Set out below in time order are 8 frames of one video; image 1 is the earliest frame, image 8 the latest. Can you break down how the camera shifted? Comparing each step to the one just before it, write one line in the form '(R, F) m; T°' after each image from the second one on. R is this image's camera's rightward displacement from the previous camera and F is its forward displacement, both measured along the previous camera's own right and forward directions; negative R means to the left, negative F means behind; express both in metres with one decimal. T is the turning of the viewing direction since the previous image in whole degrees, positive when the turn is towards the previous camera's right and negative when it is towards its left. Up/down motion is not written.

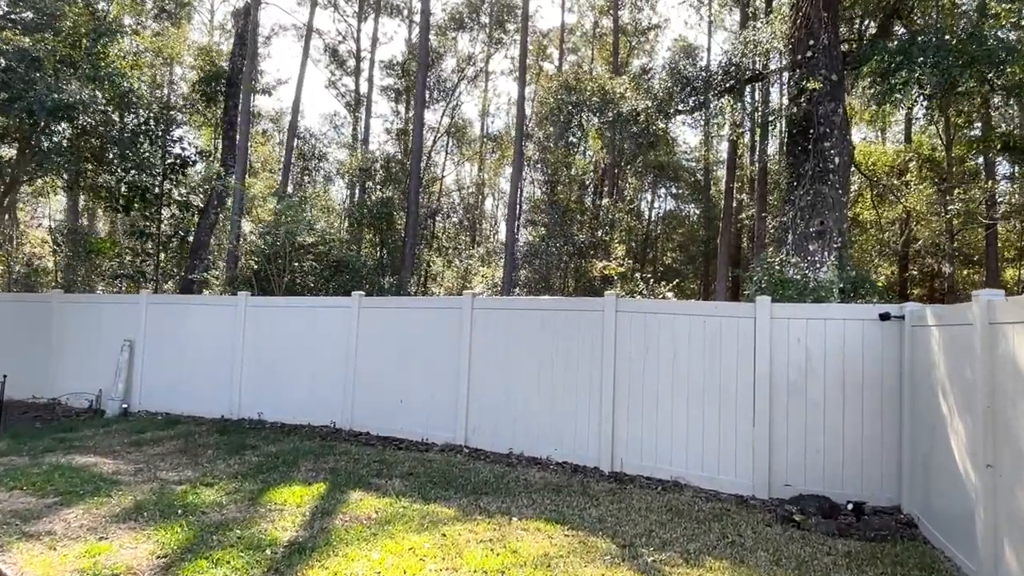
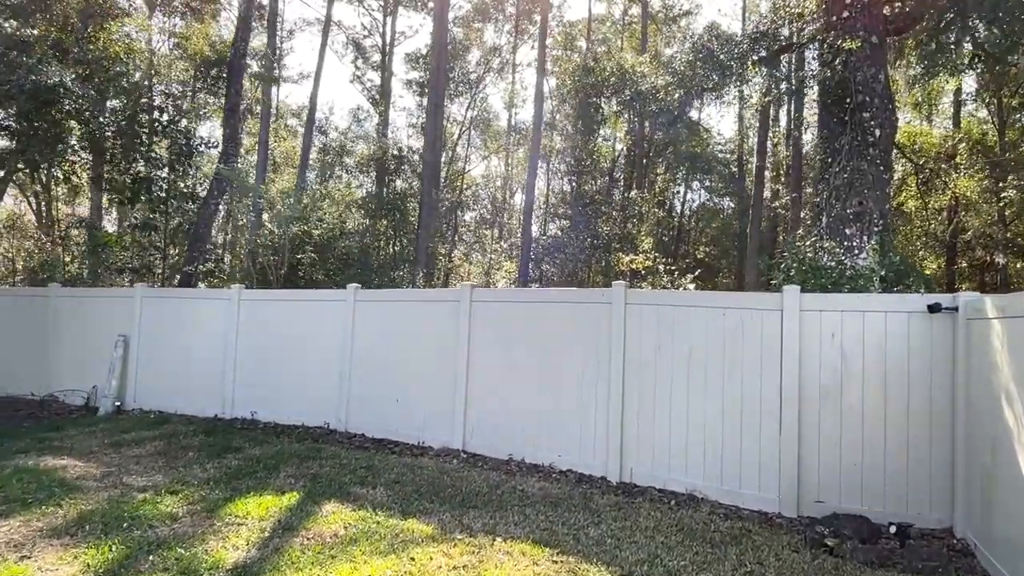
(+0.3, +0.7) m; -3°
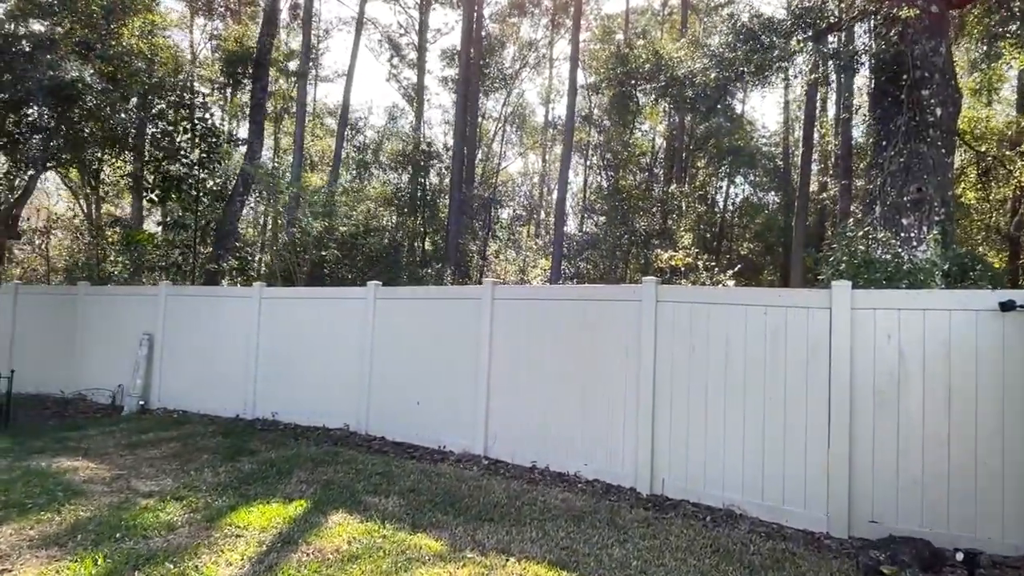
(+0.2, +0.4) m; -3°
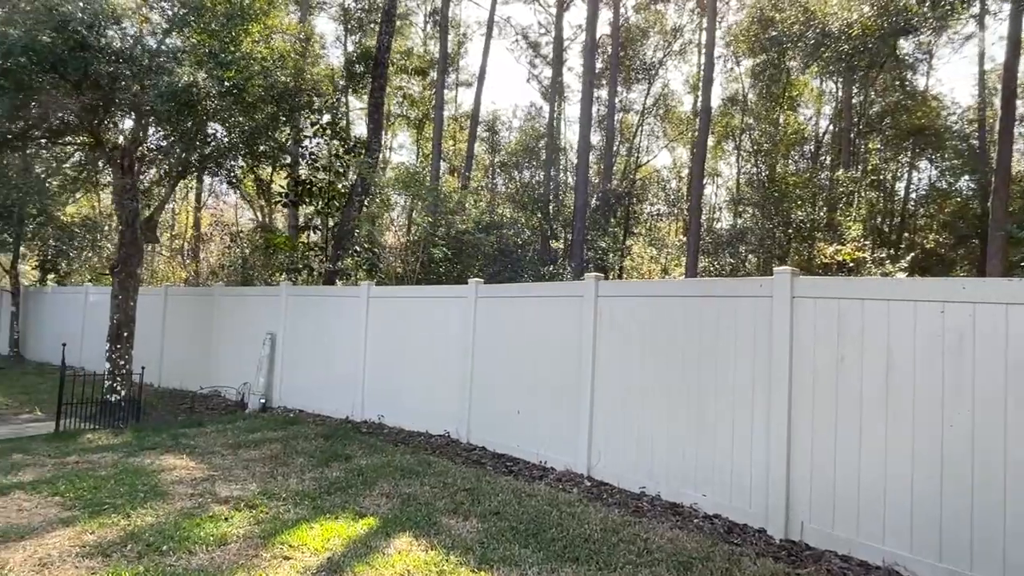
(+0.4, +0.9) m; -13°
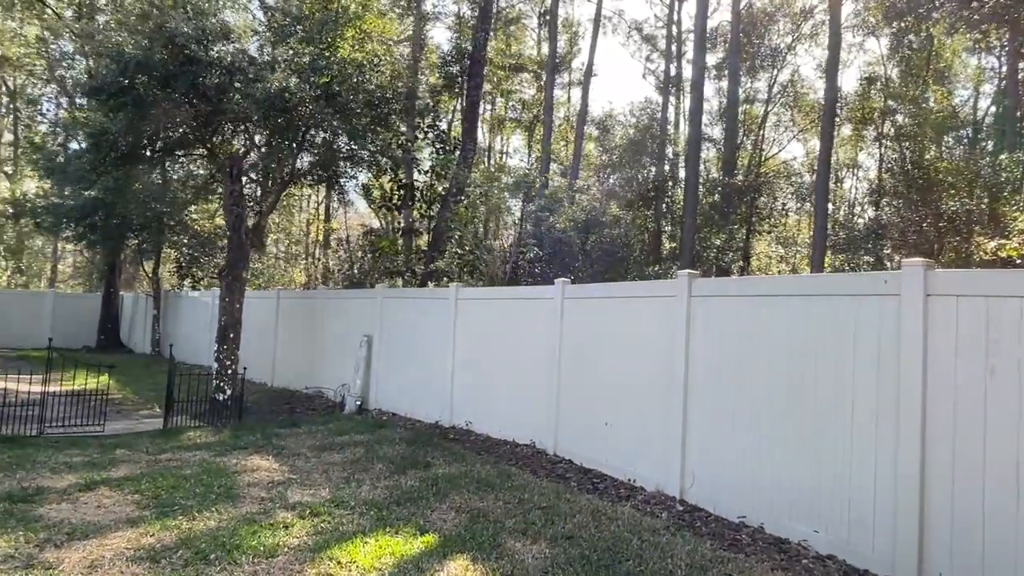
(+0.3, +0.5) m; -10°
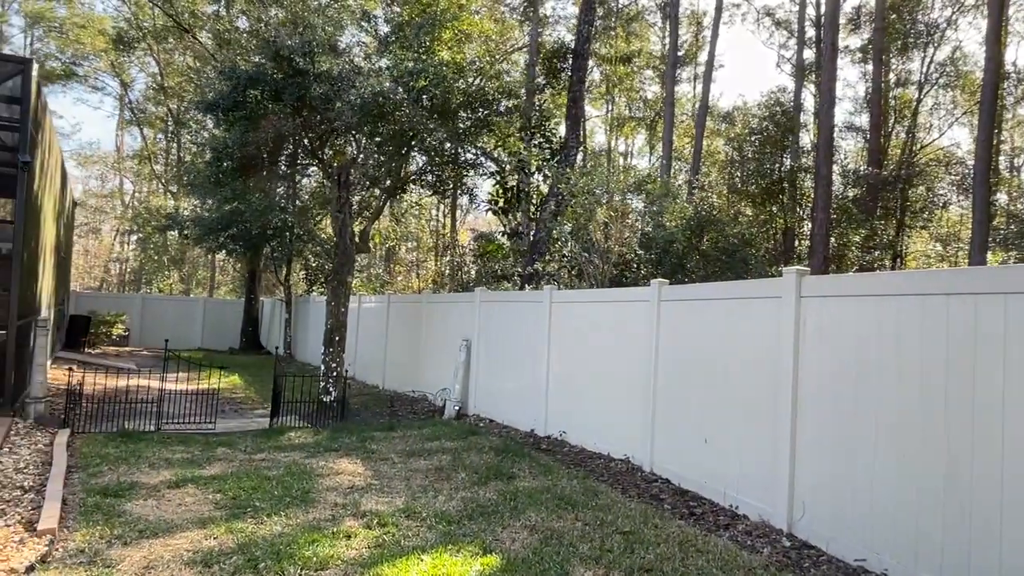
(+0.4, +0.5) m; -11°
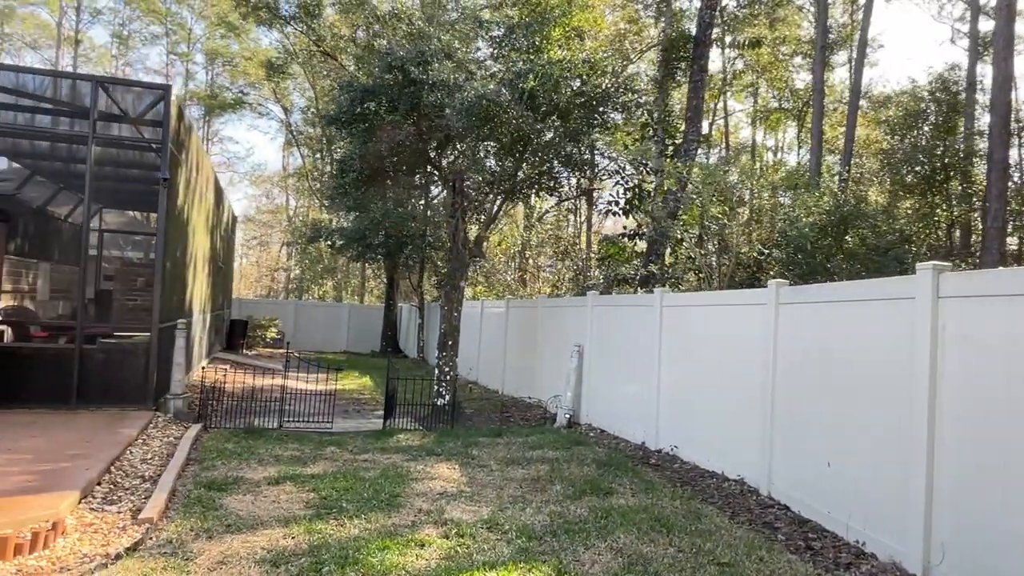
(+0.4, +0.3) m; -12°
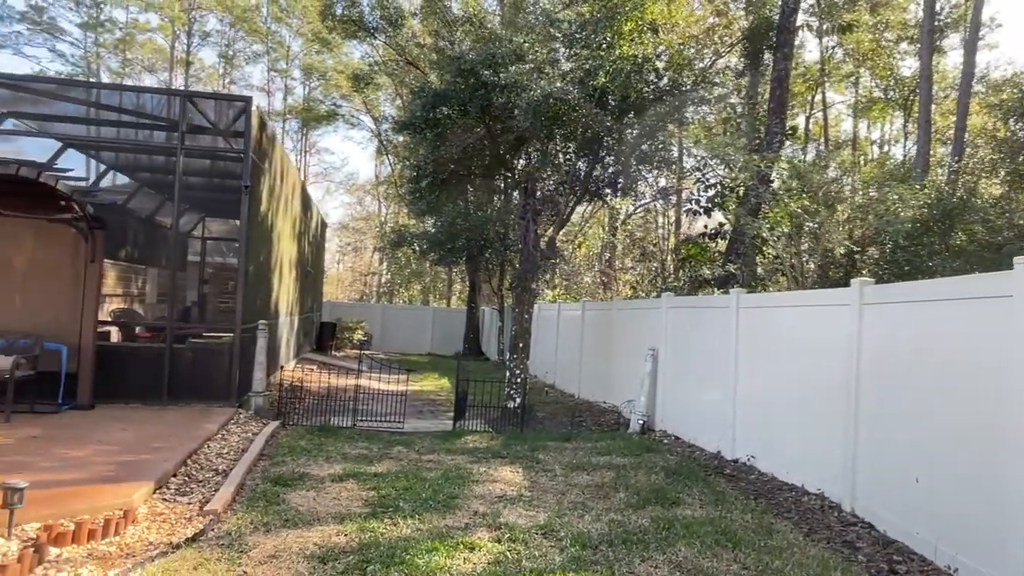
(+0.3, +0.1) m; -8°
